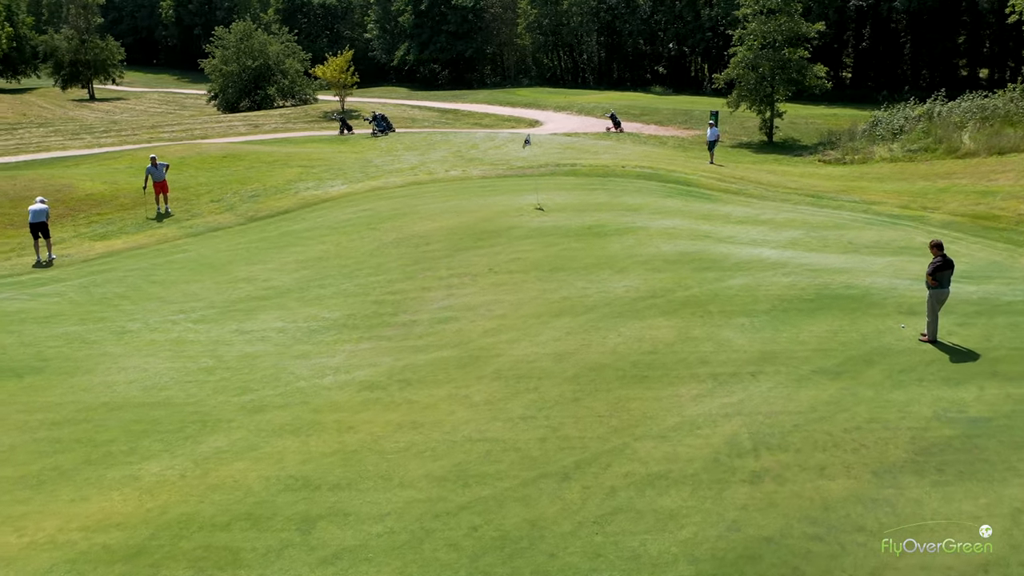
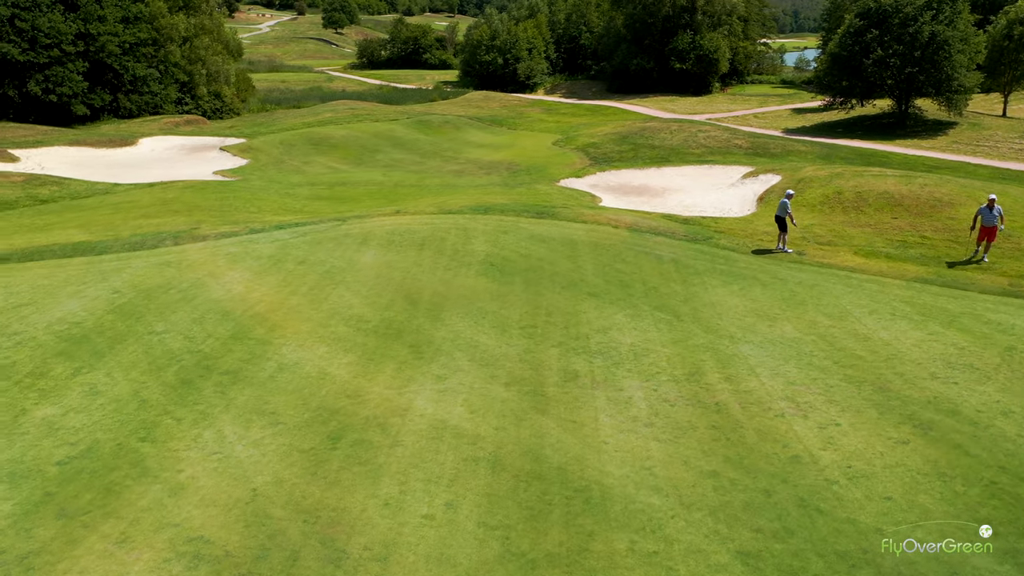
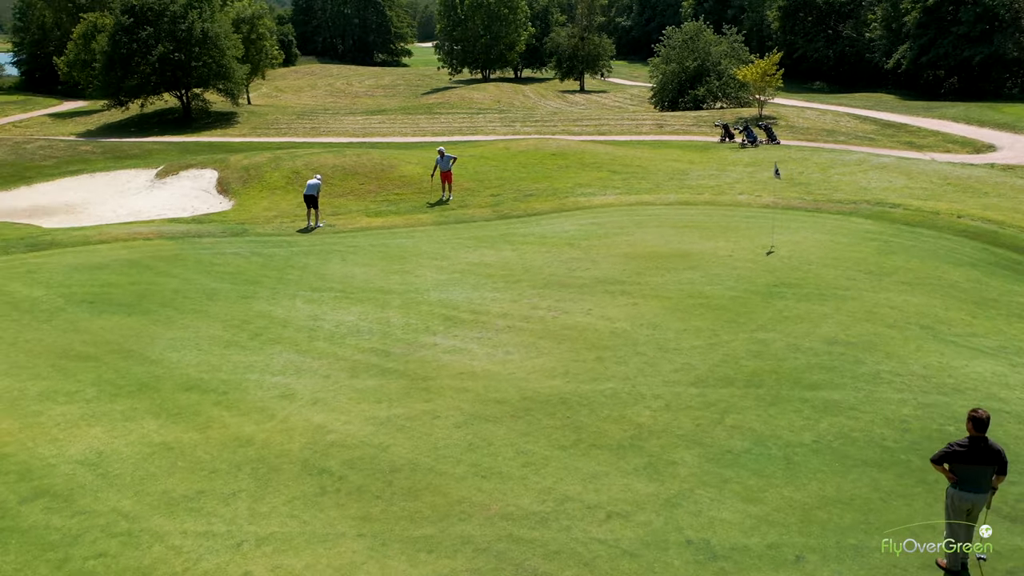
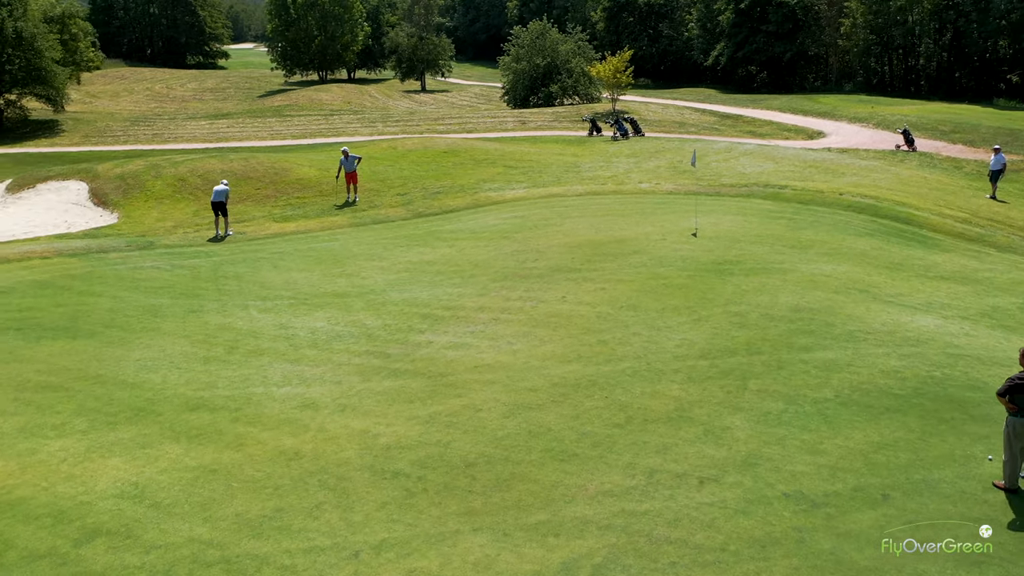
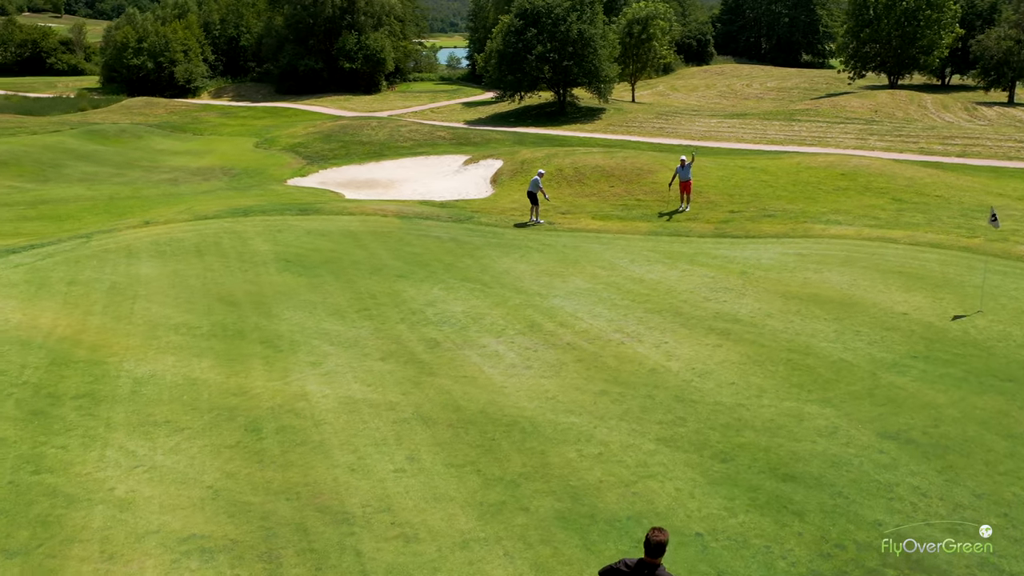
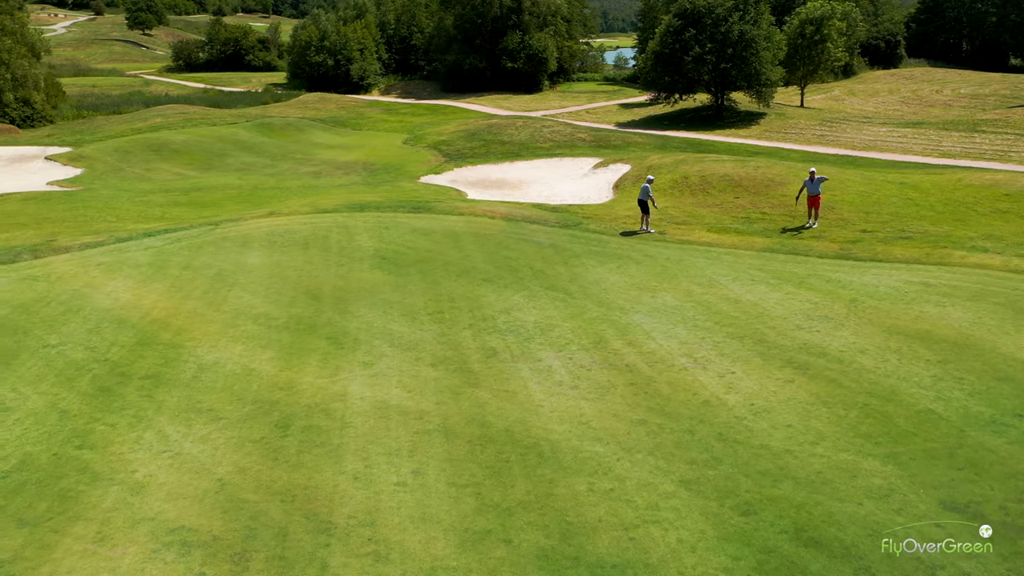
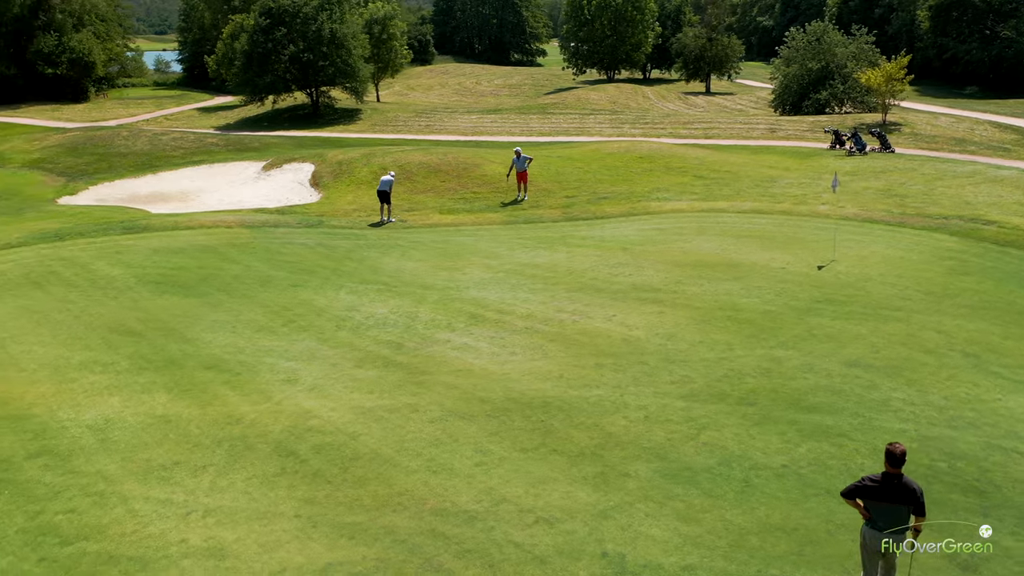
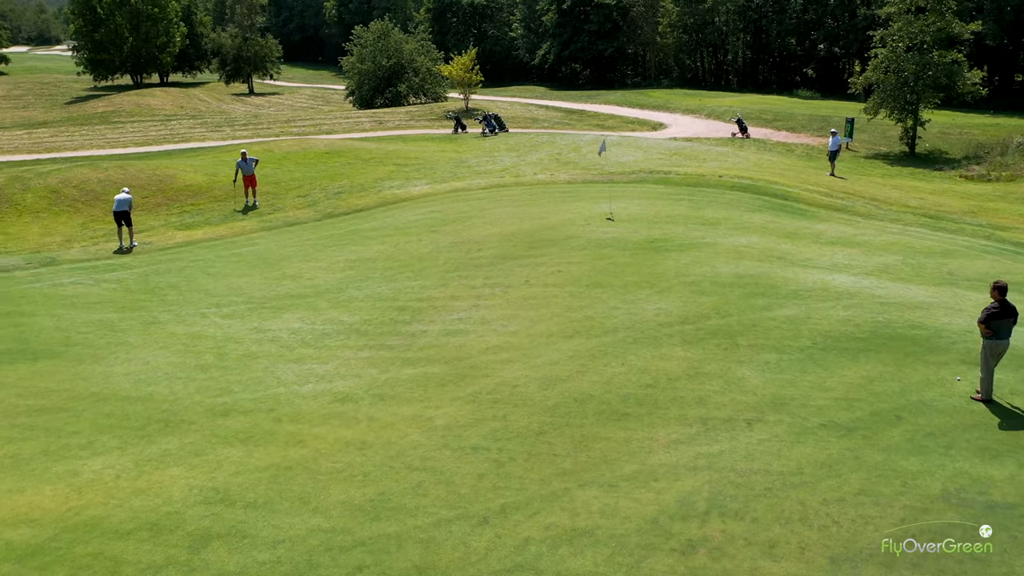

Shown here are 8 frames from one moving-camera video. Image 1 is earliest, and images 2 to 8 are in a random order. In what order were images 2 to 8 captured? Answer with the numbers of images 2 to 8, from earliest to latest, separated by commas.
8, 4, 3, 7, 5, 6, 2
